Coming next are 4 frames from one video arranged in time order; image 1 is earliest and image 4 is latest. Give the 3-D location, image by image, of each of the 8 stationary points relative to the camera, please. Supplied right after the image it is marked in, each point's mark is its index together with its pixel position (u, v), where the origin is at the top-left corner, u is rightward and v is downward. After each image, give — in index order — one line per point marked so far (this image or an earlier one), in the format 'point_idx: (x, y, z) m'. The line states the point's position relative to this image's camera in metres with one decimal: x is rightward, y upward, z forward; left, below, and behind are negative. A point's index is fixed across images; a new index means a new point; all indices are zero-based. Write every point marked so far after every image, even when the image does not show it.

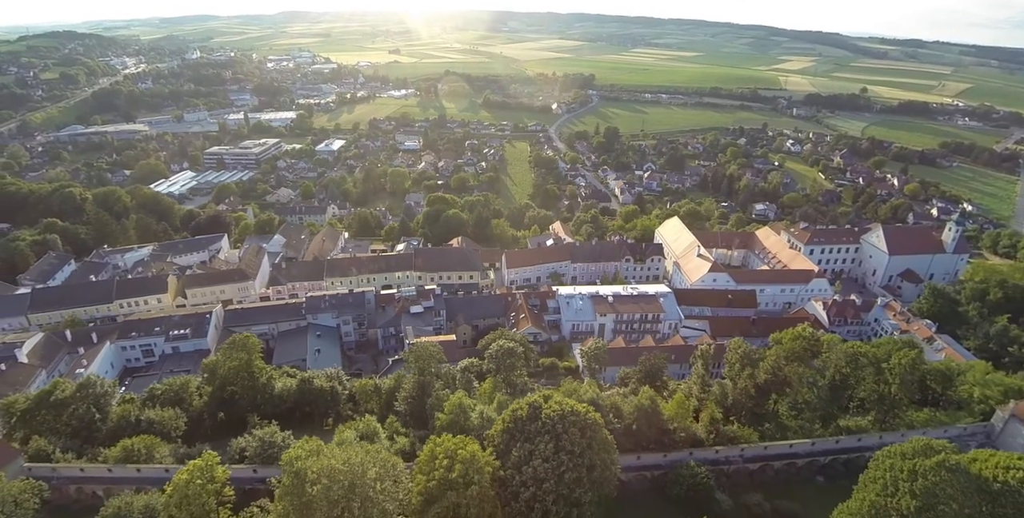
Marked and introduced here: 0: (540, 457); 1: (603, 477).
0: (+0.8, -5.9, +14.9) m
1: (+2.9, -7.0, +15.6) m
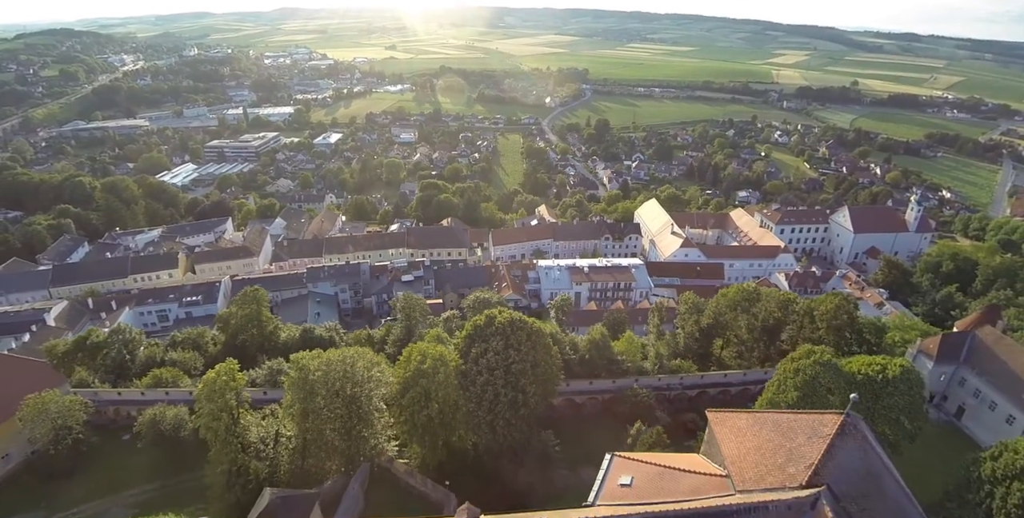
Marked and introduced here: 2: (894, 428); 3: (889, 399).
0: (-0.7, -3.6, +18.8) m
1: (+1.4, -4.6, +19.5) m
2: (+14.5, -6.4, +18.3) m
3: (+14.4, -5.2, +18.3) m
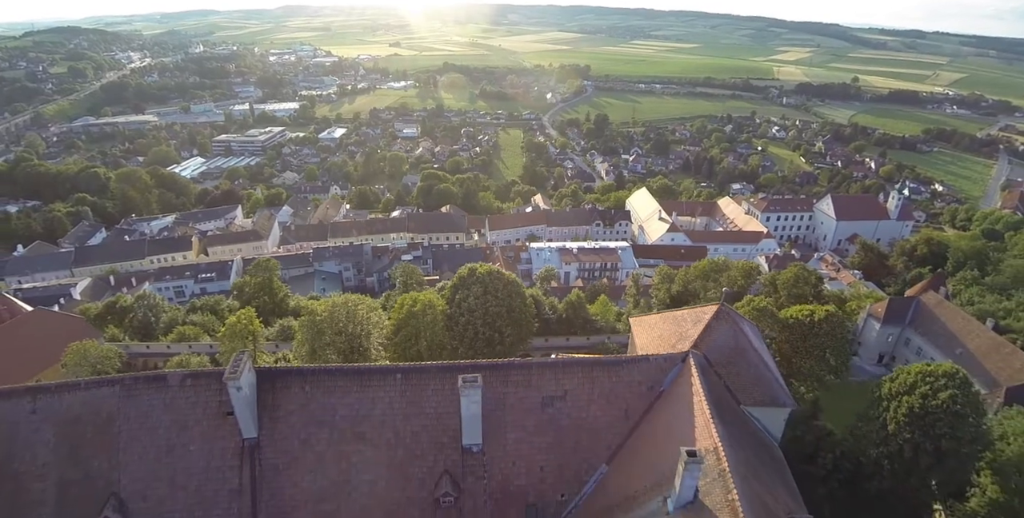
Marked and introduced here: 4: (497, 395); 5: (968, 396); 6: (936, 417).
0: (-1.7, -1.7, +21.8) m
1: (+0.5, -2.8, +22.5) m
2: (+13.6, -4.6, +21.3) m
3: (+13.4, -3.4, +21.2) m
4: (-0.4, -2.8, +10.2) m
5: (+15.9, -4.7, +16.8) m
6: (+14.8, -5.4, +16.8) m
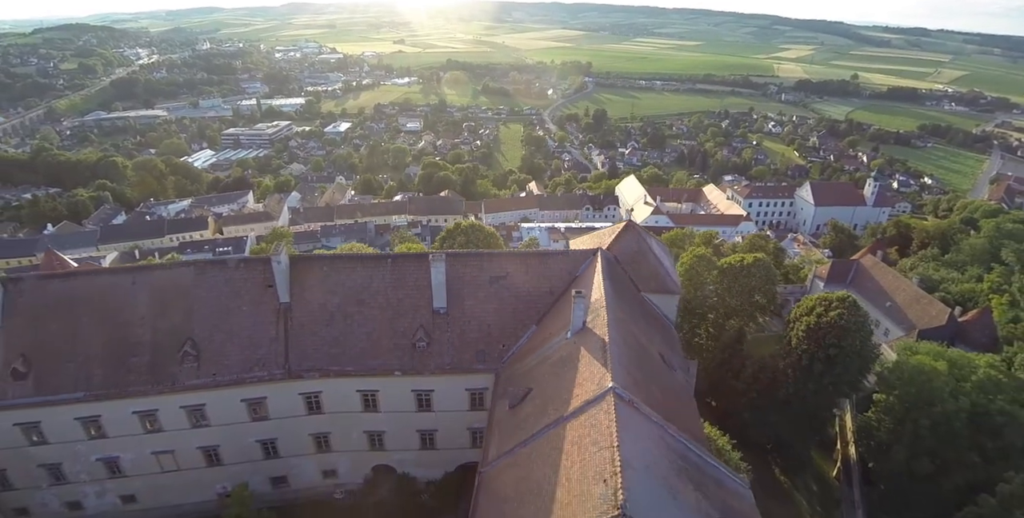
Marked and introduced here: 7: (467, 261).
0: (-2.8, +0.7, +25.8) m
1: (-0.7, -0.3, +26.6) m
2: (+12.4, -2.3, +25.2) m
3: (+12.3, -1.1, +25.2) m
4: (-1.6, -0.4, +14.3) m
5: (+14.7, -2.4, +20.8) m
6: (+13.5, -3.1, +20.8) m
7: (-1.3, -0.1, +14.3) m
